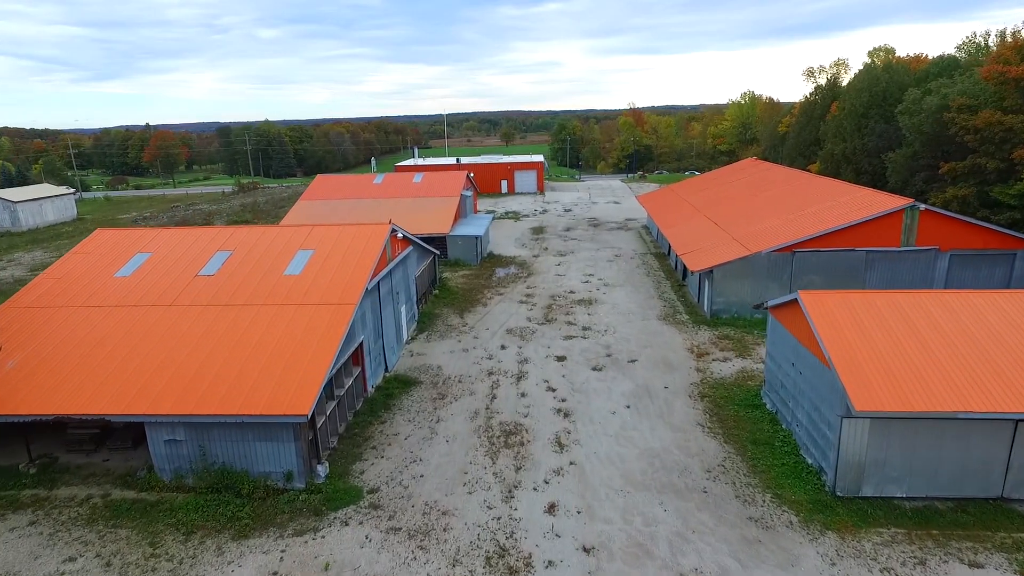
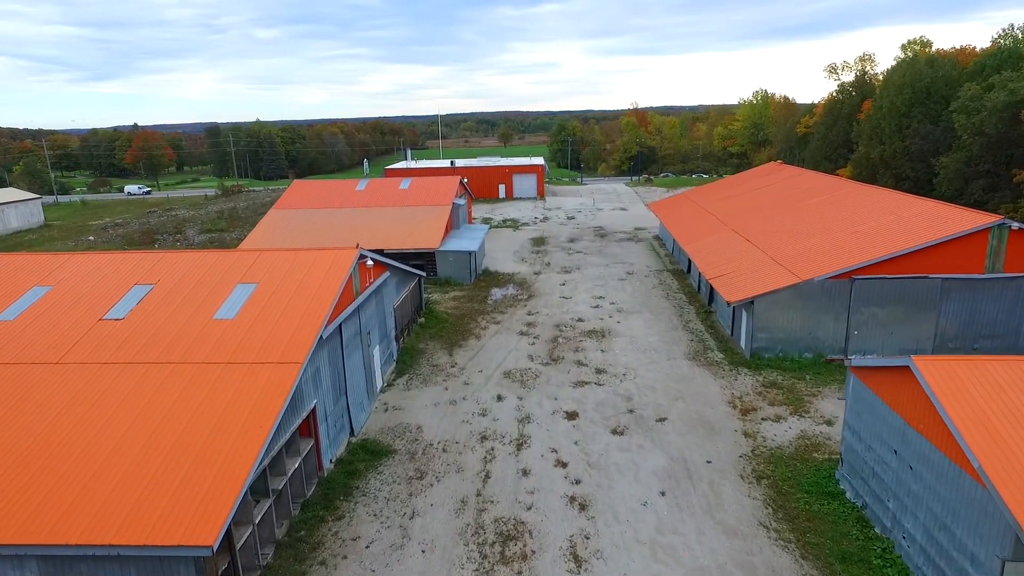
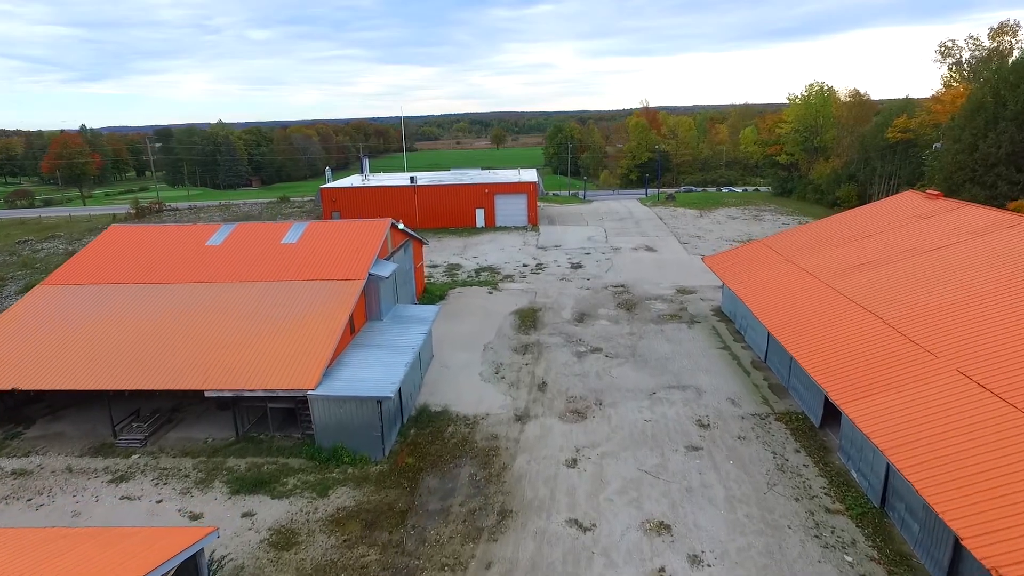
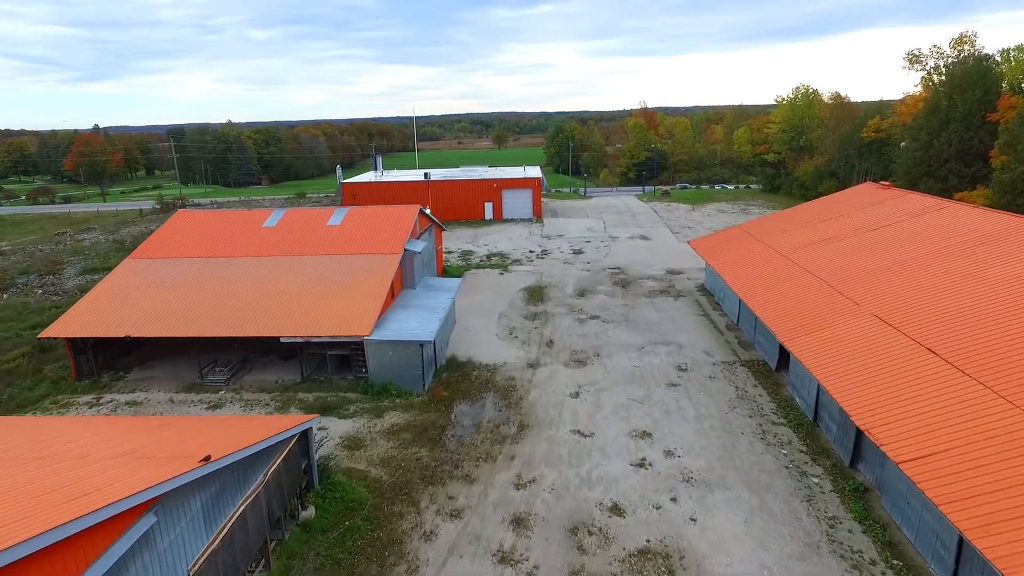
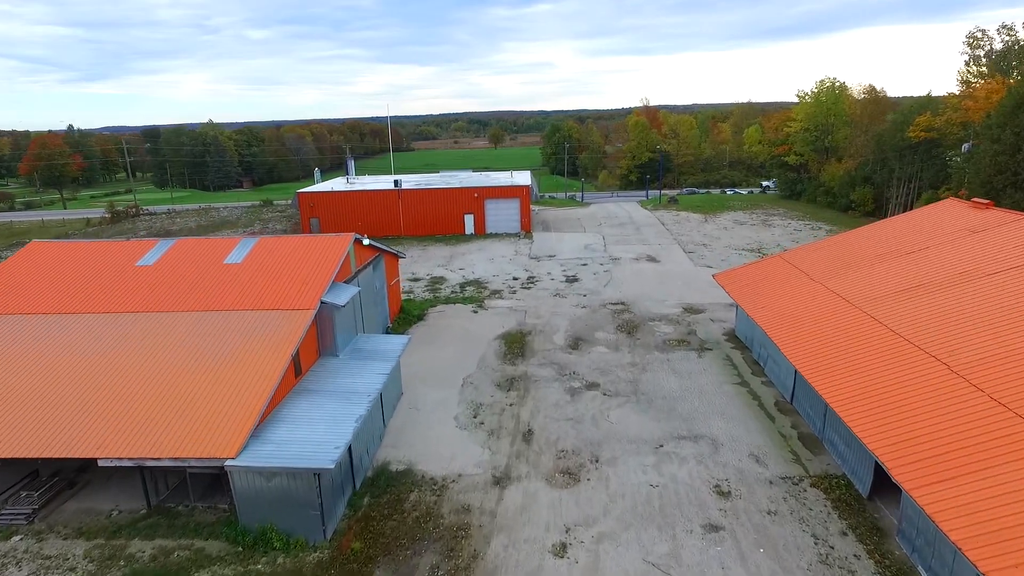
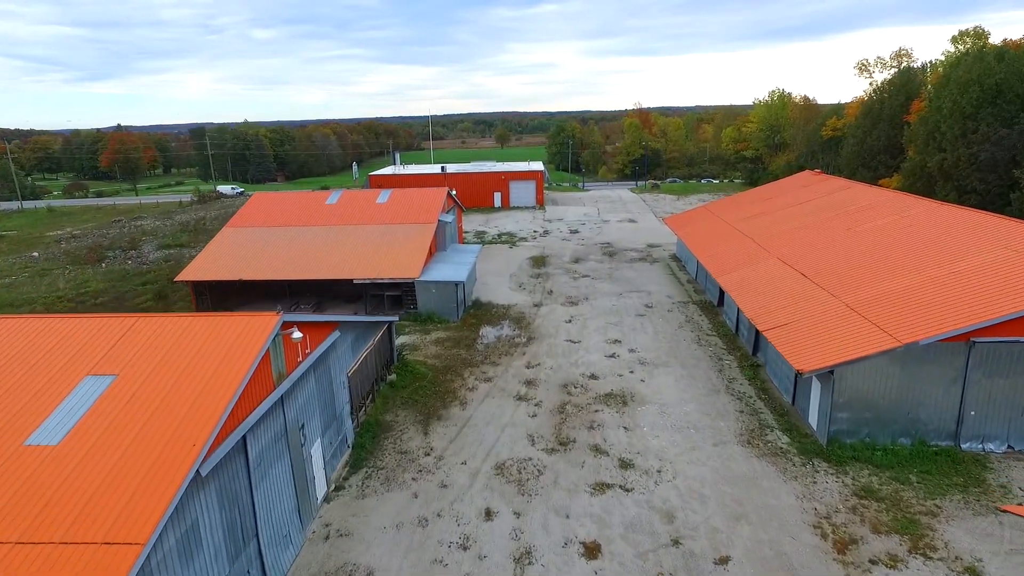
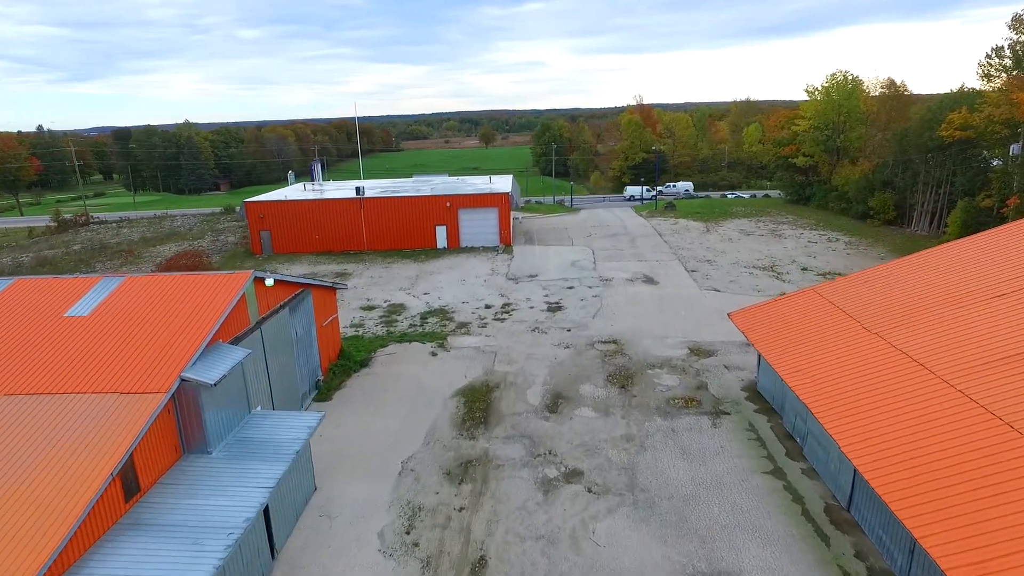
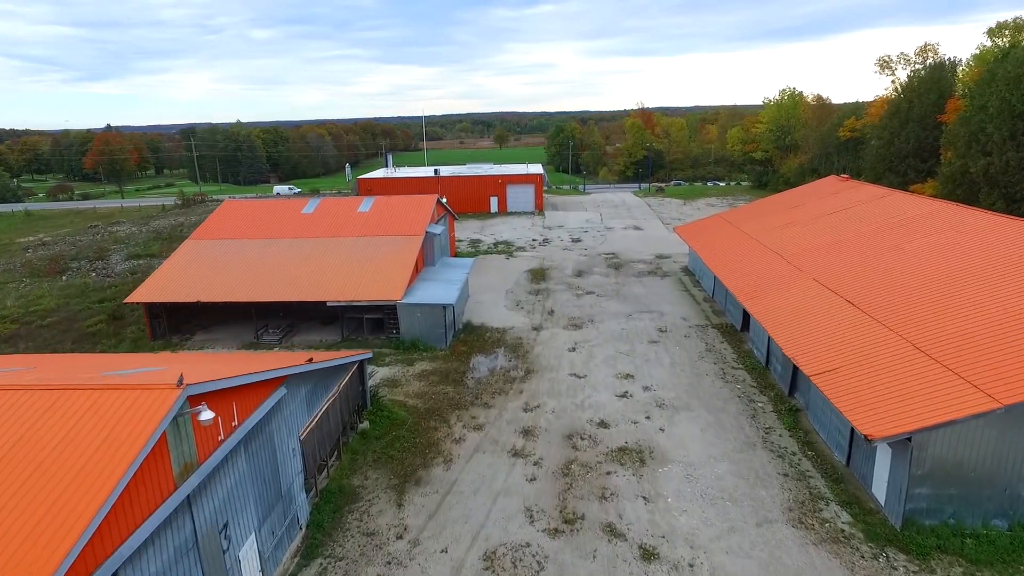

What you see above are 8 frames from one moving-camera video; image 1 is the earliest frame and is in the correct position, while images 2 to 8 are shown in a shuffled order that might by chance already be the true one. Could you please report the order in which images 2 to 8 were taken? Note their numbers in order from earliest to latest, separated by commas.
2, 6, 8, 4, 3, 5, 7
